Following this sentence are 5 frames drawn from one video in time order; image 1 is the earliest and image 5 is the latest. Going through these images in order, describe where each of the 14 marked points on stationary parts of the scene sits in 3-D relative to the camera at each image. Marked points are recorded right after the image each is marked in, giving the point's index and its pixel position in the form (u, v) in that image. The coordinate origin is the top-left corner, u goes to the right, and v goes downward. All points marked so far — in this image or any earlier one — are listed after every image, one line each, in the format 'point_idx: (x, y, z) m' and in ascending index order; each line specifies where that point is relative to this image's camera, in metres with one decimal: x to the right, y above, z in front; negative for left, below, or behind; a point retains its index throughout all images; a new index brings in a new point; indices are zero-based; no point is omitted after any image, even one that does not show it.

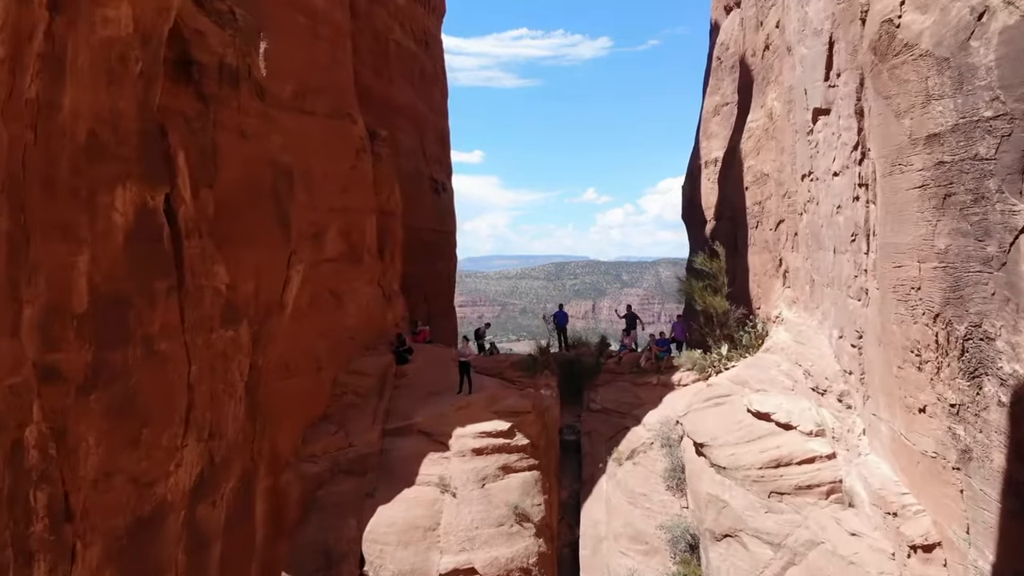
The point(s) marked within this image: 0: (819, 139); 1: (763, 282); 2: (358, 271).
0: (+3.9, +1.9, +9.3) m
1: (+4.4, +0.1, +12.9) m
2: (-2.6, +0.3, +12.8) m
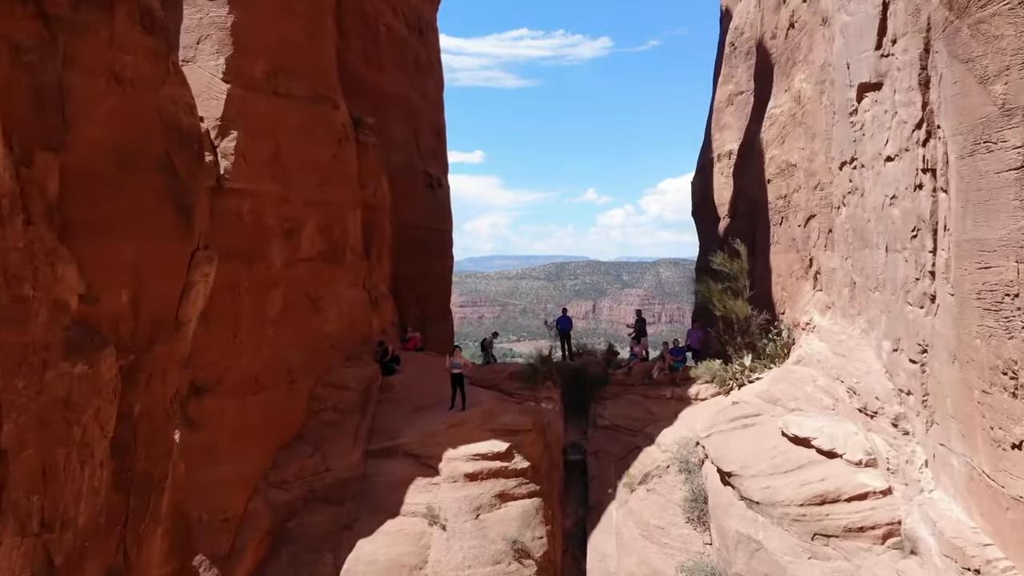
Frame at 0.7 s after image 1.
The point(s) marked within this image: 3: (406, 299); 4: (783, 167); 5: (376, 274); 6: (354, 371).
0: (+3.9, +1.9, +8.0) m
1: (+4.4, 0.0, +11.6) m
2: (-2.6, +0.3, +11.5) m
3: (-2.4, -0.3, +16.2) m
4: (+4.4, +2.0, +11.8) m
5: (-2.3, +0.2, +12.8) m
6: (-2.3, -1.2, +11.1) m
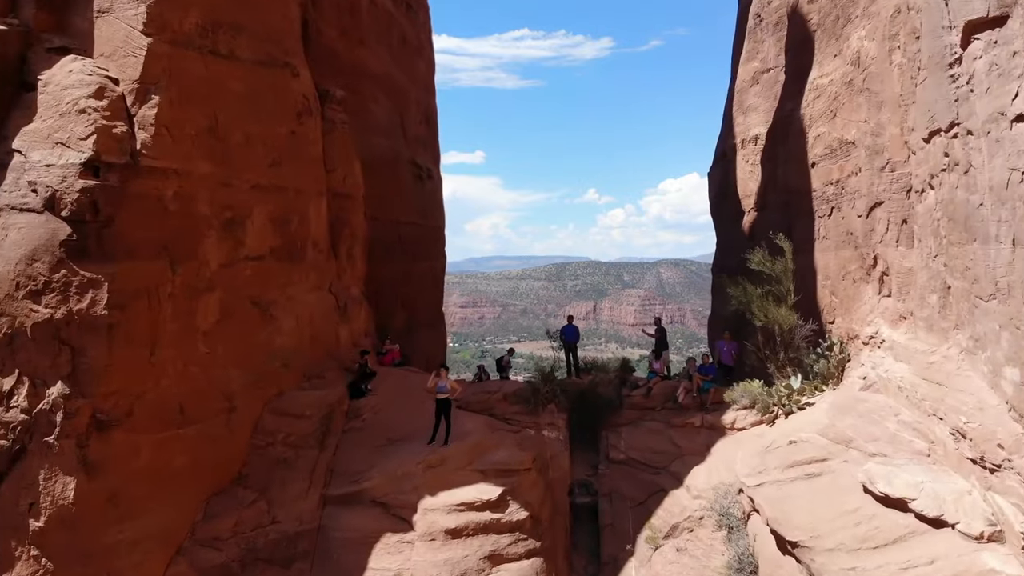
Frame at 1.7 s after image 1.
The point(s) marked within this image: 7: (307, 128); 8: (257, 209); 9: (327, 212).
0: (+3.8, +1.8, +6.0) m
1: (+4.3, 0.0, +9.6) m
2: (-2.7, +0.2, +9.5) m
3: (-2.5, -0.3, +14.2) m
4: (+4.3, +1.9, +9.7) m
5: (-2.3, +0.2, +10.8) m
6: (-2.4, -1.3, +9.0) m
7: (-2.8, +2.2, +9.9) m
8: (-3.1, +1.0, +8.8) m
9: (-2.6, +1.0, +10.2) m
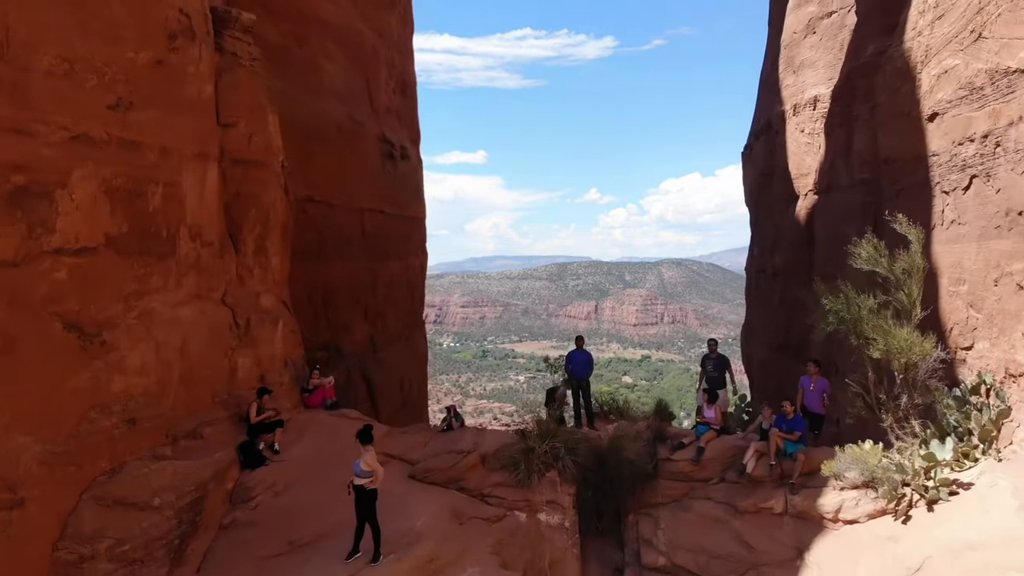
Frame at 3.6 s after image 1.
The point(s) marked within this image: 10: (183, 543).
0: (+3.6, +1.7, +2.7) m
1: (+4.1, -0.1, +6.3) m
2: (-2.9, +0.1, +6.2) m
3: (-2.6, -0.4, +10.9) m
4: (+4.1, +1.8, +6.4) m
5: (-2.5, +0.1, +7.5) m
6: (-2.6, -1.4, +5.7) m
7: (-2.9, +2.1, +6.6) m
8: (-3.3, +0.9, +5.6) m
9: (-2.8, +1.0, +6.9) m
10: (-2.4, -1.9, +5.5) m
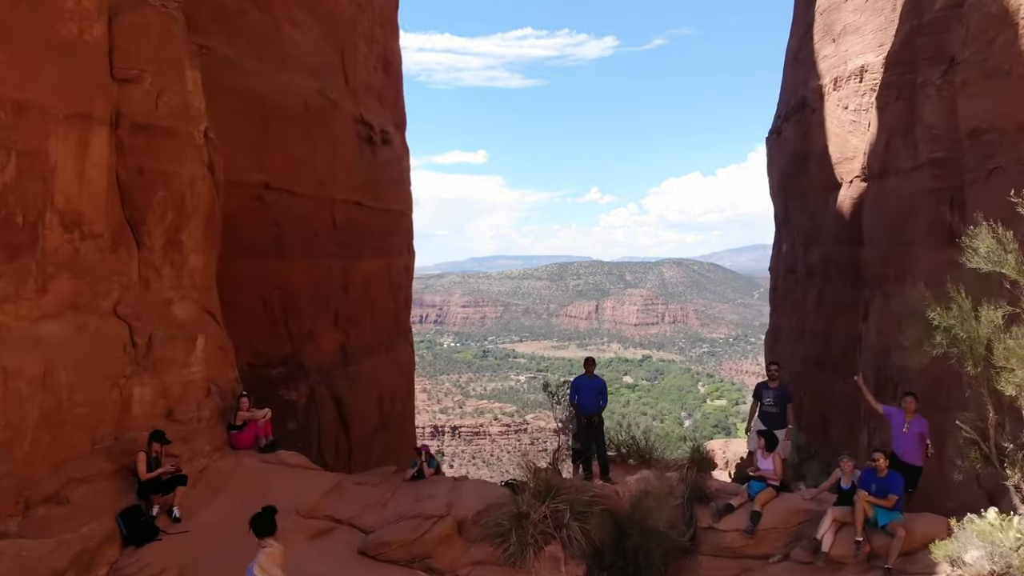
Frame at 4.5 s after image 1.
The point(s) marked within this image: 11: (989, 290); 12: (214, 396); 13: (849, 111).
0: (+3.5, +1.7, +1.0) m
1: (+4.0, -0.1, +4.6) m
2: (-3.0, +0.1, +4.5) m
3: (-2.7, -0.5, +9.2) m
4: (+4.0, +1.8, +4.7) m
5: (-2.6, 0.0, +5.8) m
6: (-2.7, -1.4, +4.1) m
7: (-3.0, +2.0, +4.9) m
8: (-3.3, +0.8, +3.9) m
9: (-2.8, +0.9, +5.2) m
10: (-2.5, -1.9, +3.8) m
11: (+3.4, 0.0, +5.7) m
12: (-2.4, -0.9, +5.9) m
13: (+4.6, +2.4, +10.0) m
